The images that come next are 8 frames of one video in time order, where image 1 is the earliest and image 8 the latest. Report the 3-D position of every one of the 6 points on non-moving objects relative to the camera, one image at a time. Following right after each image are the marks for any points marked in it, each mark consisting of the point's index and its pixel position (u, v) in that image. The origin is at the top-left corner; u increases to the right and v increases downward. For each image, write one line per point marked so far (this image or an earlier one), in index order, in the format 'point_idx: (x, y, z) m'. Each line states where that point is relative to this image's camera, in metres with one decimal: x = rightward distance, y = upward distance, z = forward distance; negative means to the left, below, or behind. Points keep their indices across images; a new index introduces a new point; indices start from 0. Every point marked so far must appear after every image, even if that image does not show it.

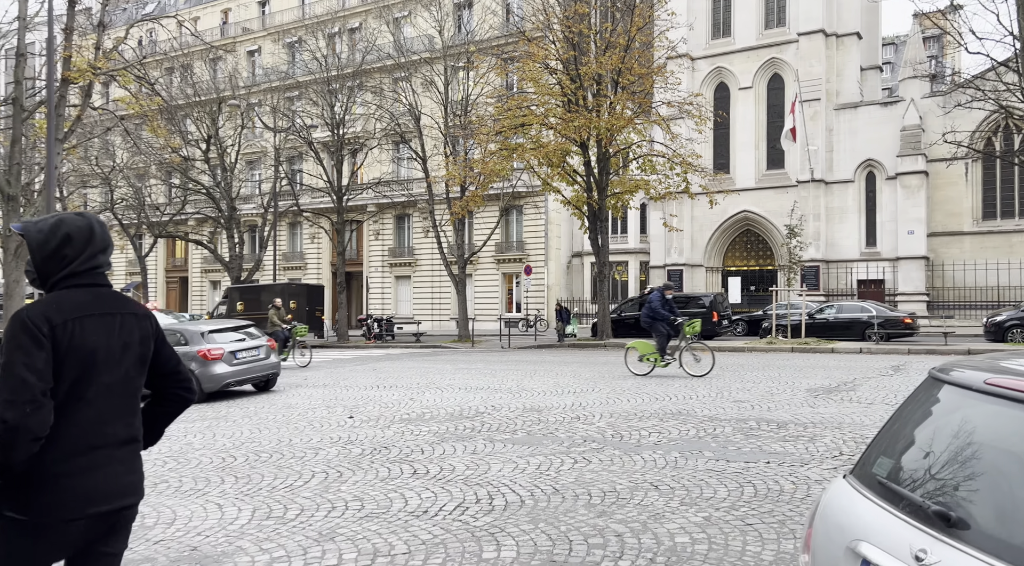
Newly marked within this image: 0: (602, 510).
0: (+0.6, -1.6, +5.3) m
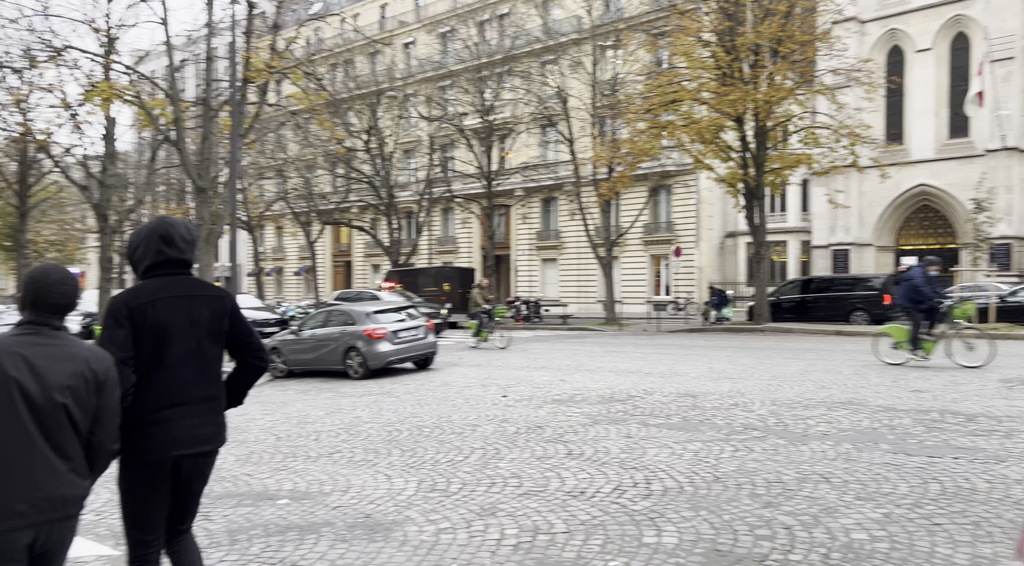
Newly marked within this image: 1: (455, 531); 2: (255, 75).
0: (+1.7, -1.5, +5.1) m
1: (-0.4, -1.6, +4.8) m
2: (-6.5, +5.3, +19.4) m
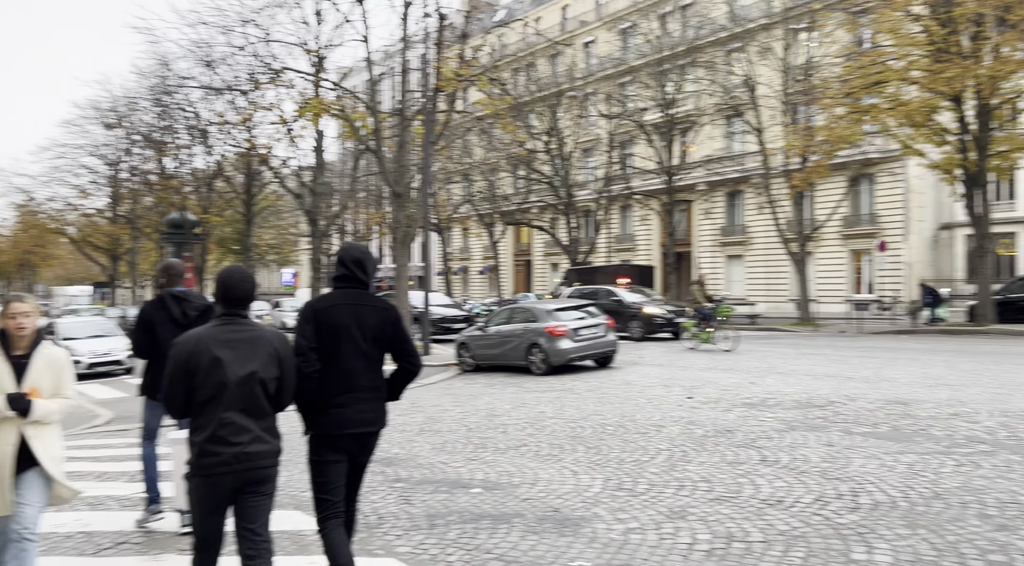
0: (+2.9, -1.4, +4.6) m
1: (+0.8, -1.5, +4.7) m
2: (-1.8, +5.3, +20.3) m
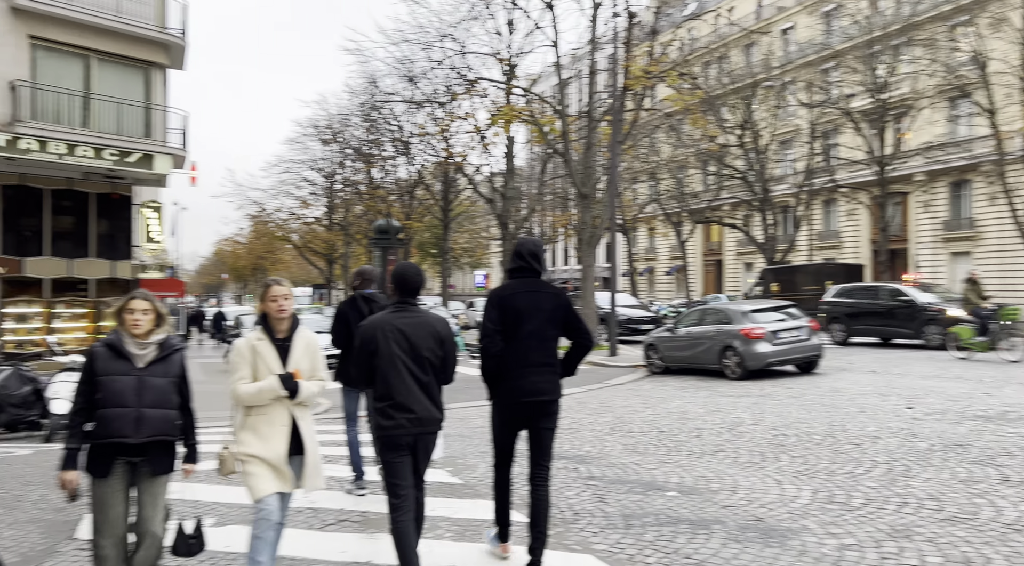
0: (+4.0, -1.4, +3.7) m
1: (+2.0, -1.5, +4.4) m
2: (+3.2, +5.3, +20.1) m
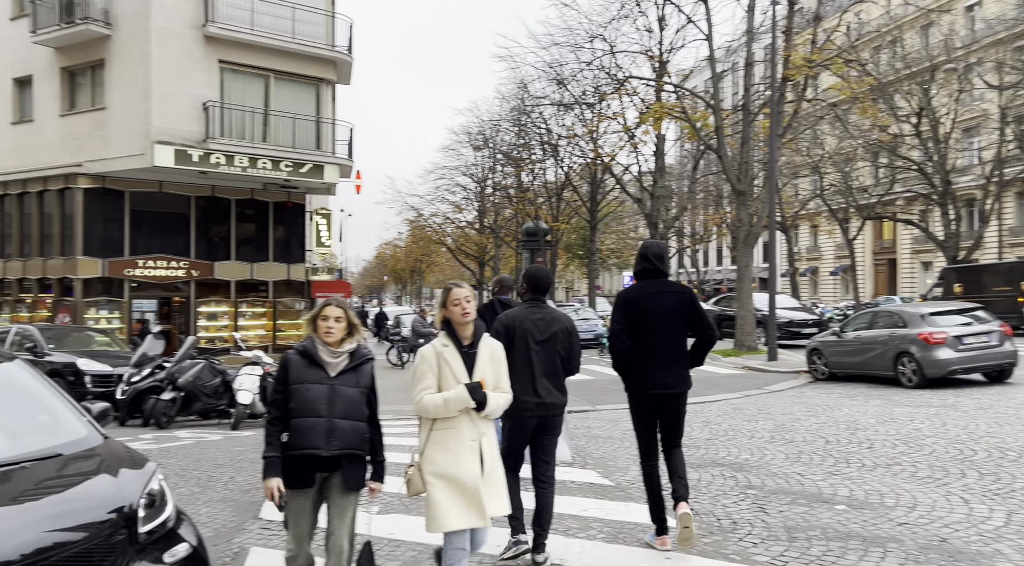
0: (+4.6, -1.4, +2.8) m
1: (+2.8, -1.5, +3.9) m
2: (+7.1, +5.3, +19.1) m
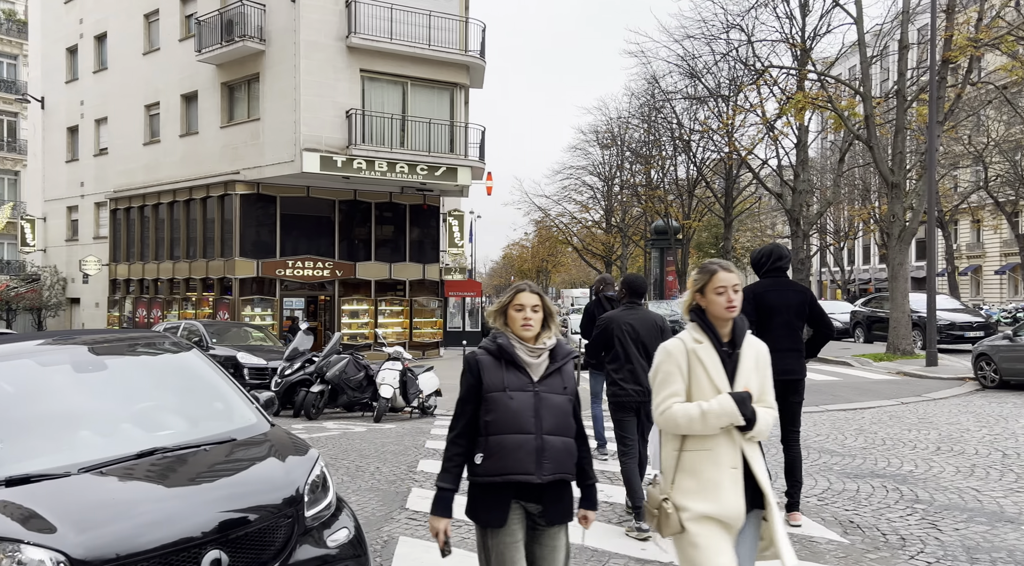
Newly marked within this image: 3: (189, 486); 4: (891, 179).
0: (+5.1, -1.4, +2.0) m
1: (+3.5, -1.5, +3.3) m
2: (+10.3, +5.3, +17.6) m
3: (-1.4, -0.9, +3.2) m
4: (+9.7, +2.6, +19.5) m
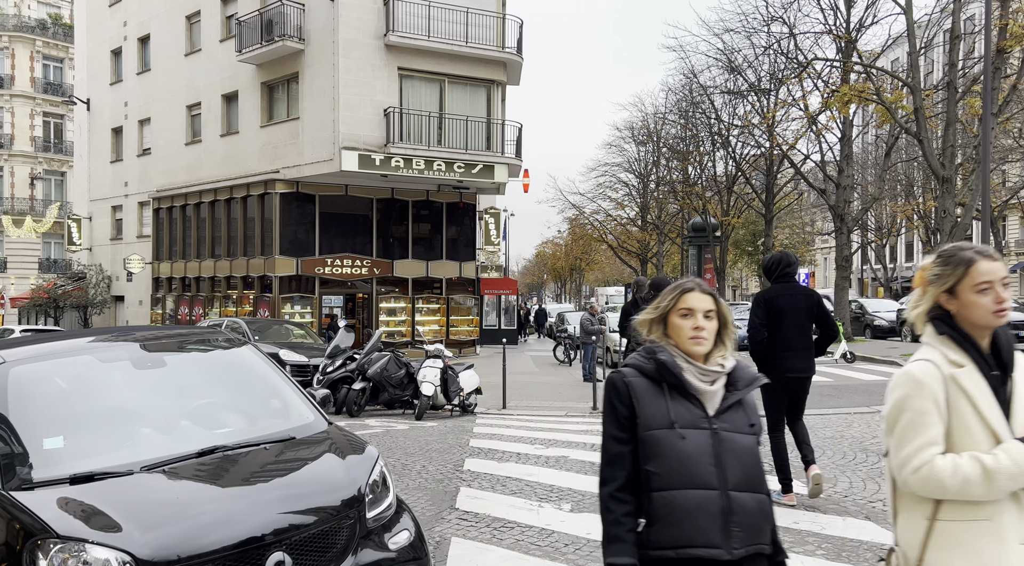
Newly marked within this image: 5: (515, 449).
0: (+5.3, -1.3, +1.6) m
1: (+3.8, -1.5, +3.0) m
2: (+11.1, +5.3, +17.0) m
3: (-1.1, -0.8, +3.2) m
4: (+10.6, +2.7, +18.9) m
5: (0.0, -1.8, +8.5) m
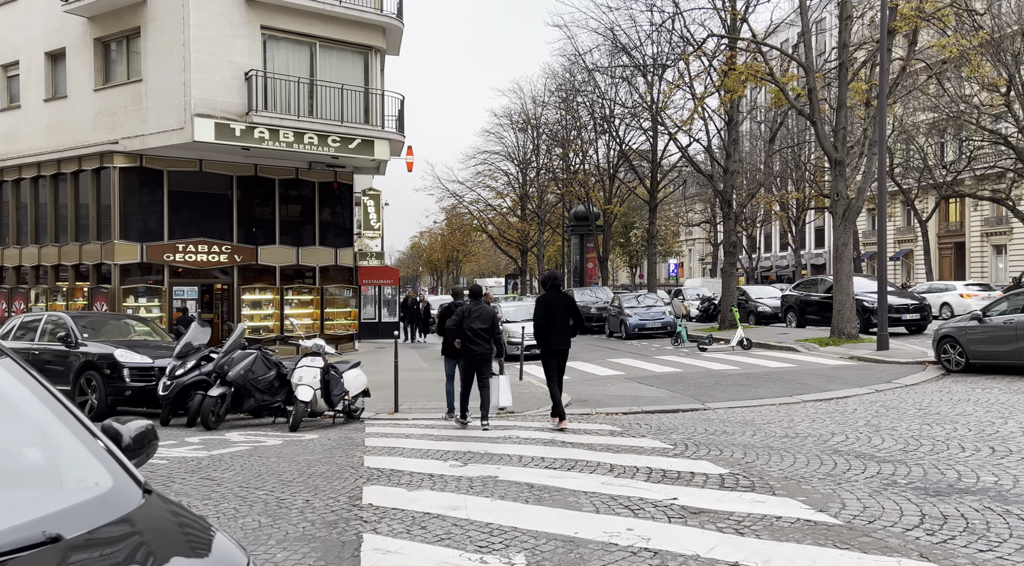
0: (+5.6, -1.2, +0.8) m
1: (+3.8, -1.3, +2.0) m
2: (+8.7, +5.7, +16.9) m
3: (-1.0, -0.7, +1.3) m
4: (+7.9, +3.1, +18.8) m
5: (-0.8, -1.6, +6.7) m
